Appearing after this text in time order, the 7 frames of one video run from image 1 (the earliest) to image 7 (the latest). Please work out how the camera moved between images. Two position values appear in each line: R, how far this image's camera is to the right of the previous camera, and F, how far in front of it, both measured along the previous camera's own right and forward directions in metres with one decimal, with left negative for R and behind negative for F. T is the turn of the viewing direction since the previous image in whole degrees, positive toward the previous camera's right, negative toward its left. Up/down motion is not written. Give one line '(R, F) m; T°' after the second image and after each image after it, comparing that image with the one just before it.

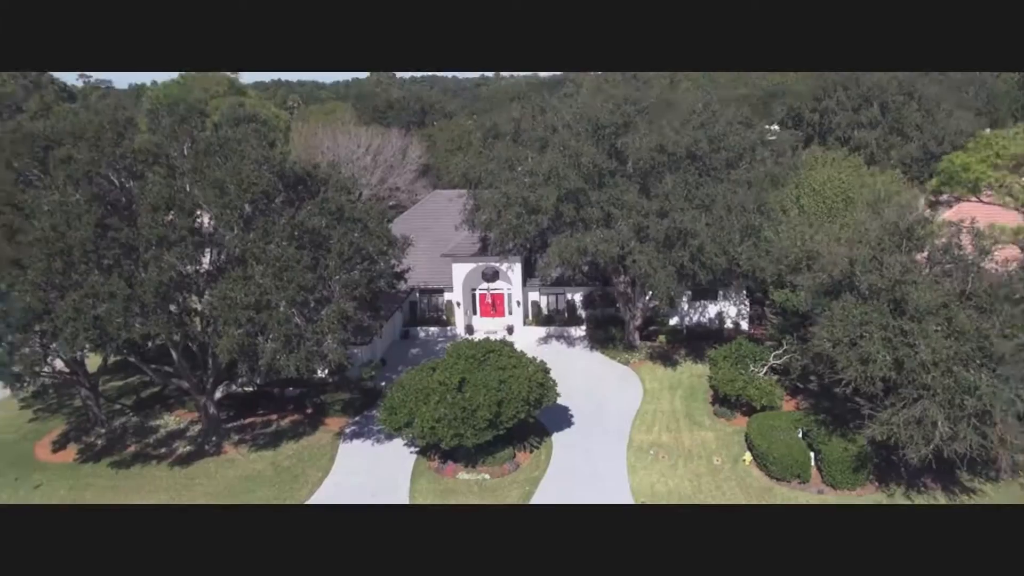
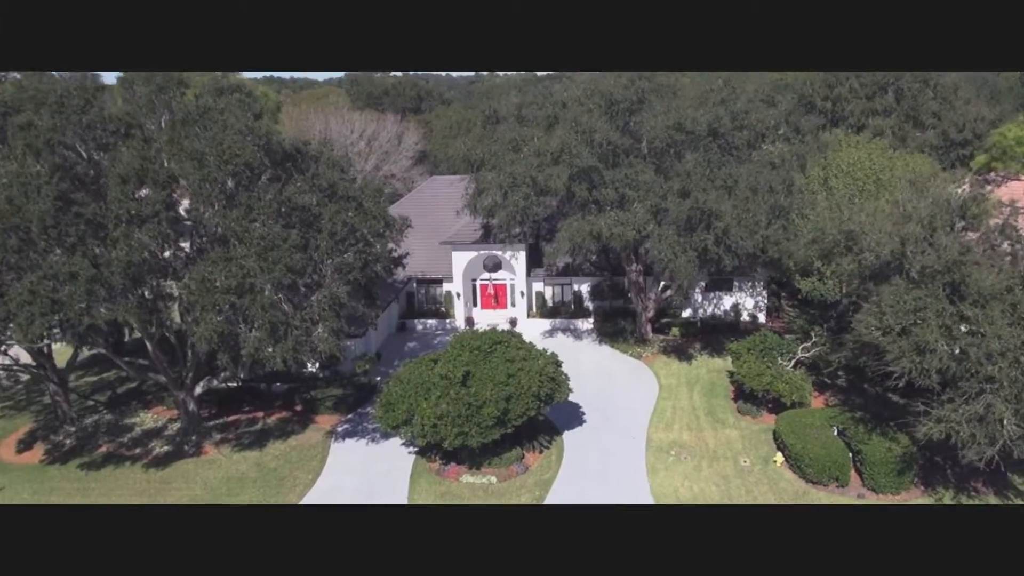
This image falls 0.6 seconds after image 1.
(-0.5, +2.4) m; 0°
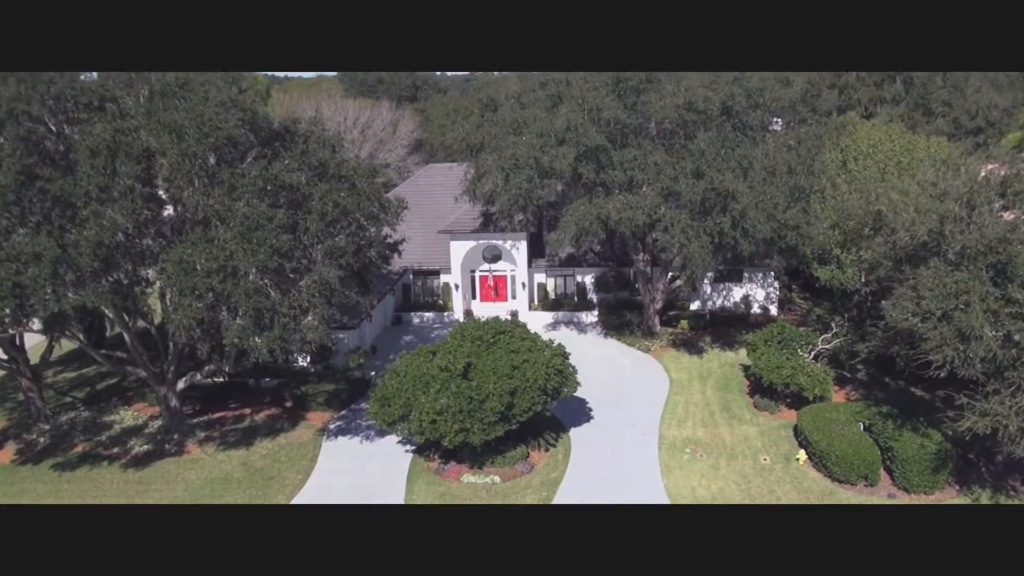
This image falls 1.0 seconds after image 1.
(-0.3, +1.6) m; 0°
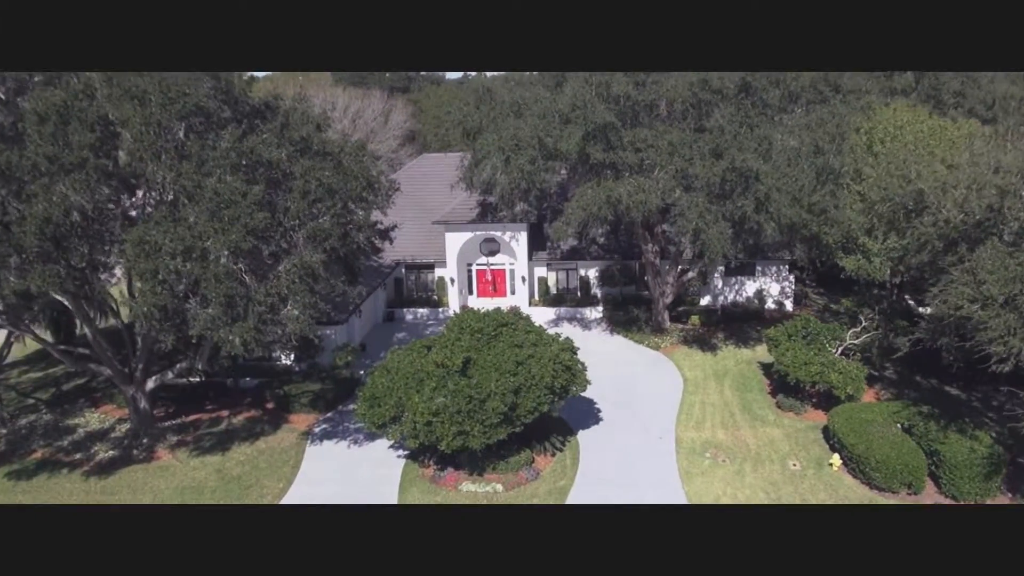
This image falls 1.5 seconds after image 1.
(-0.3, +2.2) m; 0°
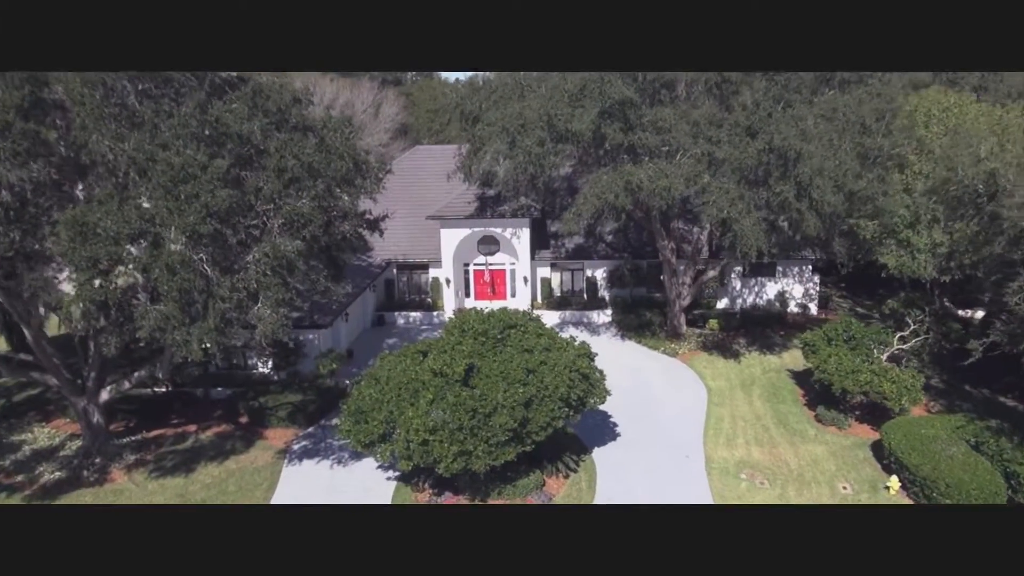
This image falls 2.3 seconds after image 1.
(-0.4, +2.8) m; +1°
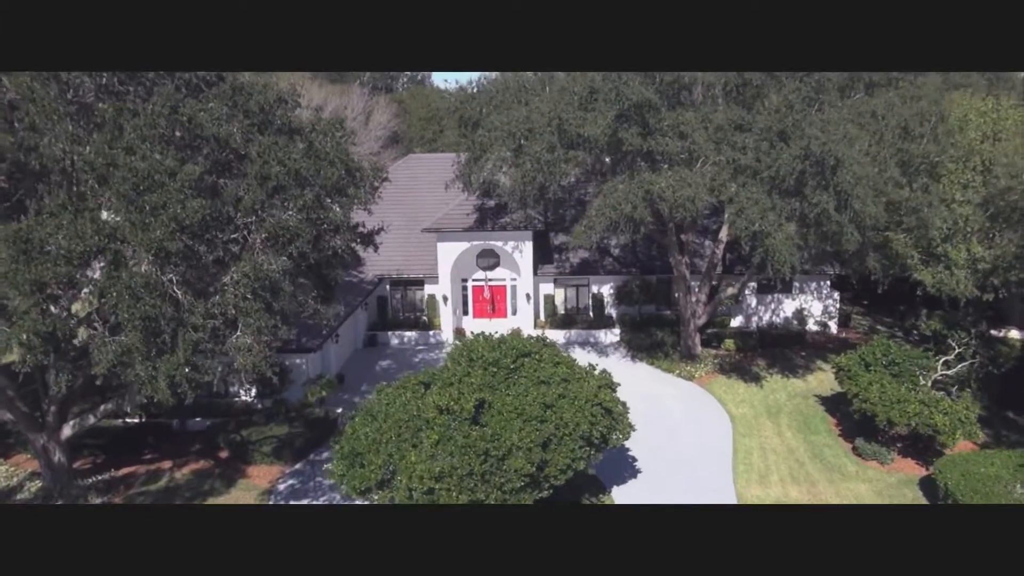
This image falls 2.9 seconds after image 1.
(-0.5, +2.0) m; +1°
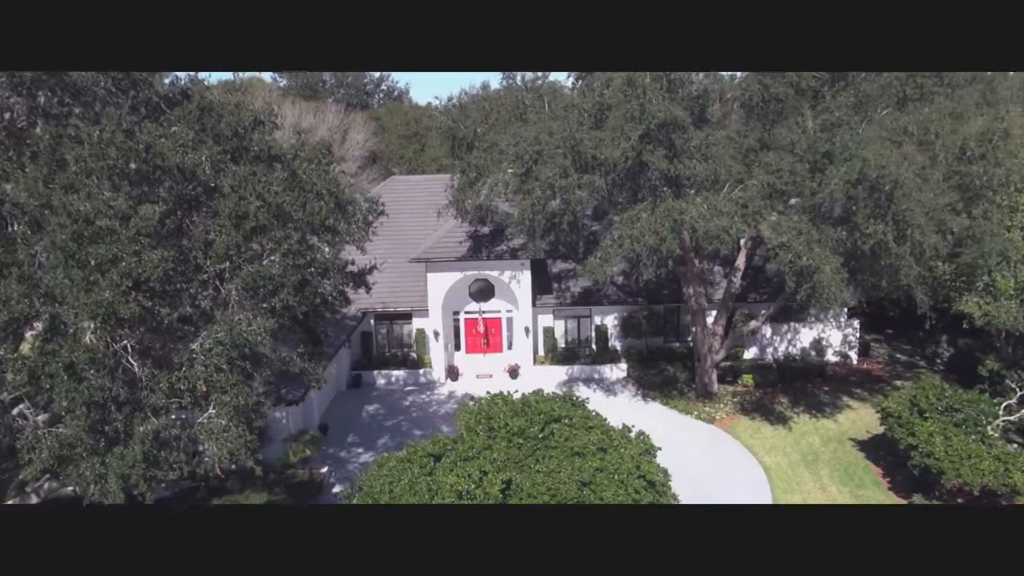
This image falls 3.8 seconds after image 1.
(-0.9, +2.4) m; +2°
